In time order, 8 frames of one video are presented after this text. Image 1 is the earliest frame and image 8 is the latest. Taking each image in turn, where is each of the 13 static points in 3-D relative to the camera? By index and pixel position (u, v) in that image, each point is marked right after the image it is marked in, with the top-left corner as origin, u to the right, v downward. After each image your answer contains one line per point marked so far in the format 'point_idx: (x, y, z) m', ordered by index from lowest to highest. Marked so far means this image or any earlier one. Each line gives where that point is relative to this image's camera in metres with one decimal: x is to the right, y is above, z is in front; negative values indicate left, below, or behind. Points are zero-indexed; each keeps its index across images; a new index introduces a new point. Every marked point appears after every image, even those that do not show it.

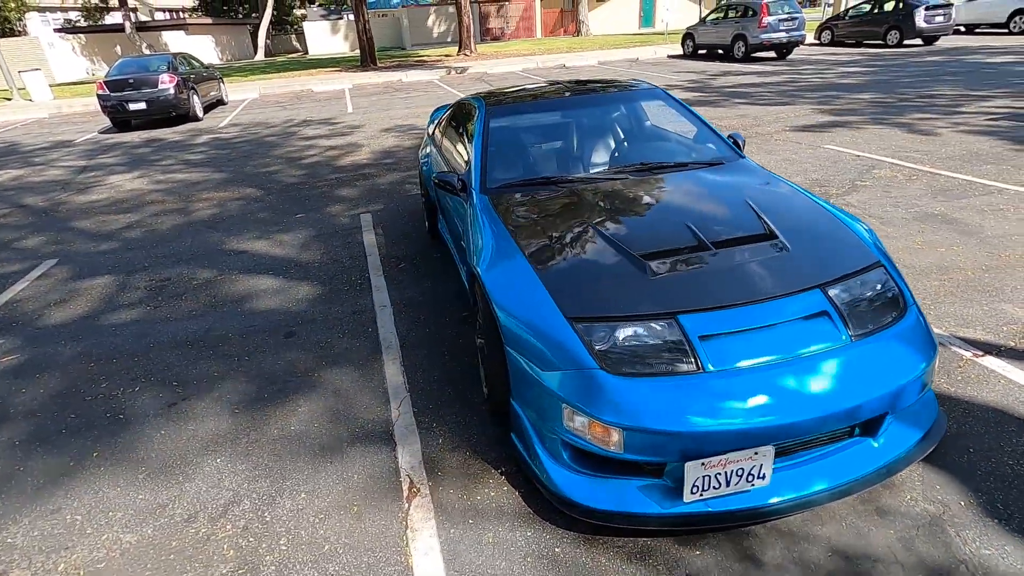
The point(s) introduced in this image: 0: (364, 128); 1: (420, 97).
0: (-3.1, +3.4, +11.3) m
1: (-2.7, +5.5, +15.6) m
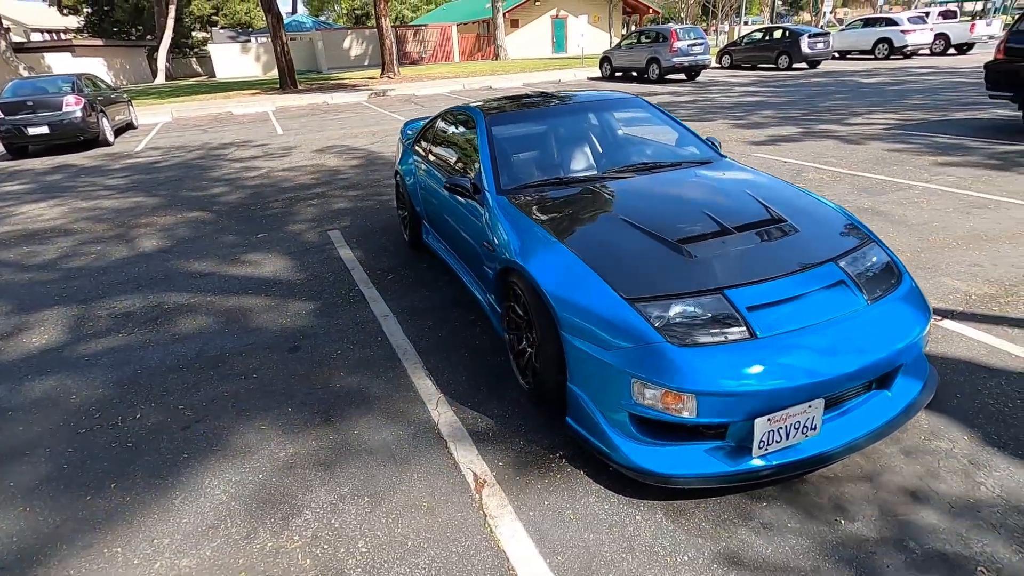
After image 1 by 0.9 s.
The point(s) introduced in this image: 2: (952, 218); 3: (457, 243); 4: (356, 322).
0: (-4.3, +2.9, +11.0) m
1: (-4.6, +4.8, +15.4) m
2: (+4.2, +0.7, +5.2) m
3: (-0.4, +0.3, +3.9) m
4: (-1.1, -0.3, +3.9) m
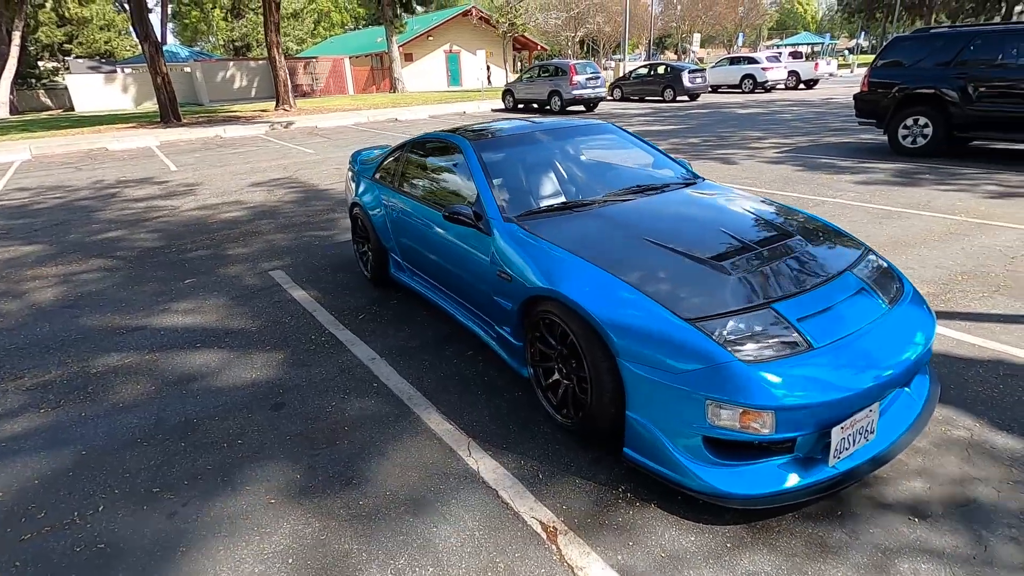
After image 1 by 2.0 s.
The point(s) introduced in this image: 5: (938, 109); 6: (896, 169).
0: (-5.7, +1.9, +10.1) m
1: (-7.0, +3.6, +14.4) m
2: (+3.9, +0.6, +5.8) m
3: (-0.4, +0.1, +3.7) m
4: (-1.1, -0.5, +3.6) m
5: (+7.3, +3.0, +9.1) m
6: (+6.1, +1.9, +8.5) m
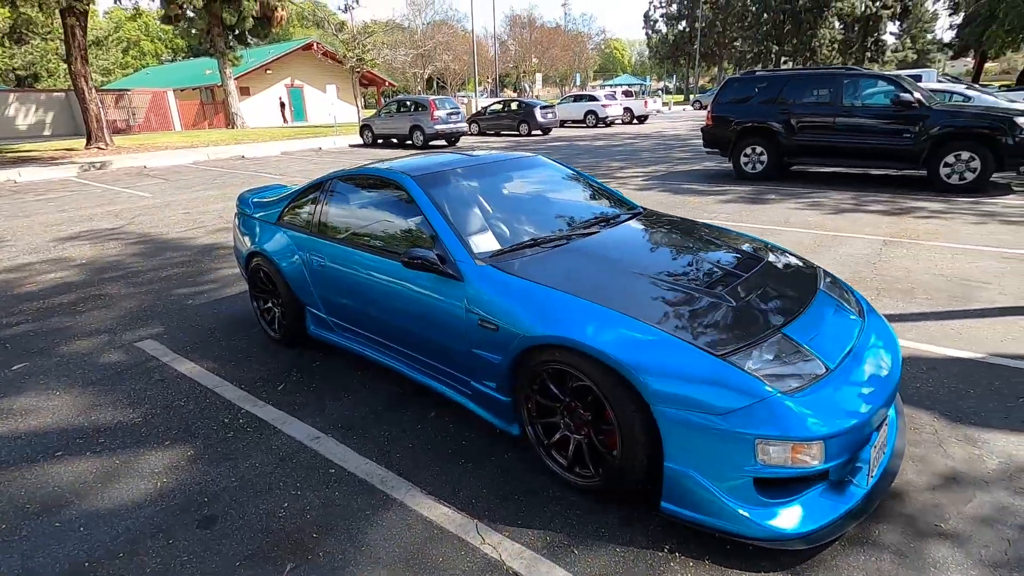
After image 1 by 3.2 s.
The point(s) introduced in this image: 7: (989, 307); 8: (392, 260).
0: (-7.6, +0.7, +8.1) m
1: (-10.0, +2.0, +12.1) m
2: (+2.9, +0.5, +6.4) m
3: (-0.7, -0.2, +3.3) m
4: (-1.2, -0.9, +2.9) m
5: (+5.2, +2.9, +10.6) m
6: (+4.2, +1.7, +9.7) m
7: (+3.9, -0.2, +4.4) m
8: (-0.7, +0.2, +3.3) m
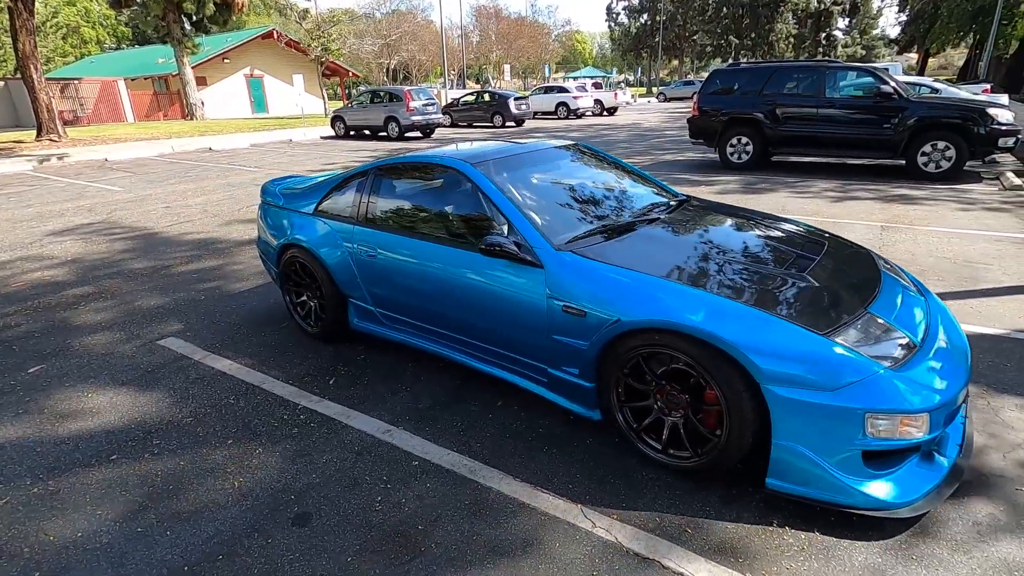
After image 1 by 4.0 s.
0: (-7.5, +0.7, +7.6) m
1: (-10.2, +2.0, +11.4) m
2: (+3.0, +0.7, +6.6) m
3: (-0.3, -0.2, +3.2) m
4: (-0.8, -0.9, +2.8) m
5: (+5.0, +3.2, +10.9) m
6: (+4.1, +2.0, +9.9) m
7: (+4.2, 0.0, +4.7) m
8: (-0.3, +0.2, +3.2) m
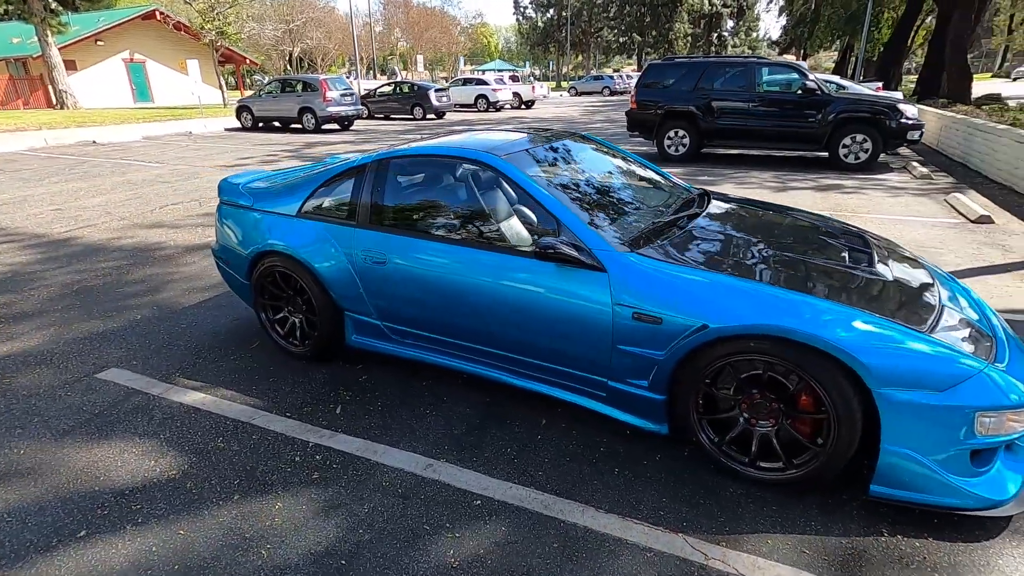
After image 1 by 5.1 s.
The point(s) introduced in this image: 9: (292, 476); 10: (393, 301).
0: (-7.9, +0.4, +6.1) m
1: (-11.2, +1.6, +9.3) m
2: (+2.6, +0.8, +6.7) m
3: (-0.1, -0.2, +2.9) m
4: (-0.5, -0.9, +2.4) m
5: (+3.8, +3.4, +11.2) m
6: (+3.1, +2.2, +10.2) m
7: (+4.1, +0.2, +5.0) m
8: (-0.1, +0.2, +2.8) m
9: (-1.1, -0.9, +2.6) m
10: (-0.7, -0.1, +3.2) m
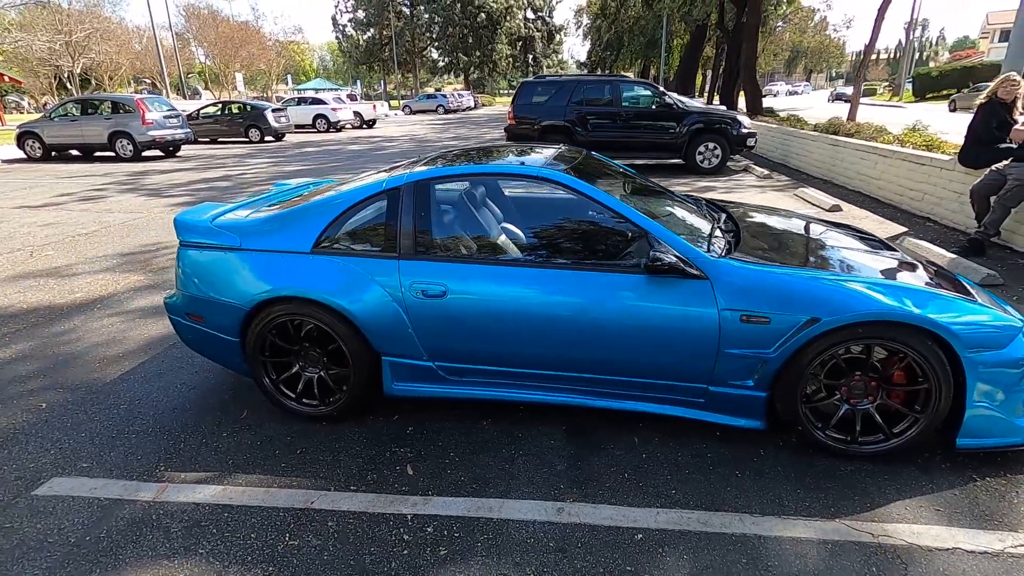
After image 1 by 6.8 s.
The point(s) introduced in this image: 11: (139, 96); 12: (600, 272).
0: (-8.1, -0.7, +3.6) m
1: (-12.3, 0.0, +5.7) m
2: (+1.8, +0.8, +7.2) m
3: (+0.4, -0.3, +2.7) m
4: (+0.2, -1.0, +2.2) m
5: (+1.3, +3.3, +11.9) m
6: (+1.1, +2.1, +10.7) m
7: (+3.7, +0.4, +6.0) m
8: (+0.3, +0.1, +2.7) m
9: (-0.4, -1.1, +2.1) m
10: (-0.3, -0.3, +2.8) m
11: (-11.6, +6.0, +16.7) m
12: (+0.4, +0.1, +2.7) m
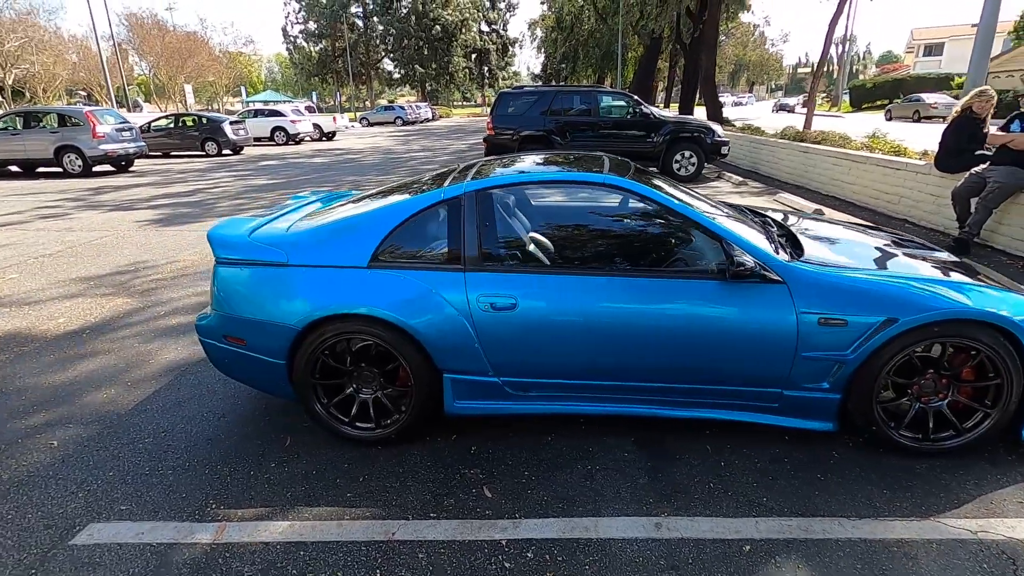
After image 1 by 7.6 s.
0: (-7.7, -1.0, +2.9) m
1: (-12.1, -0.5, +4.7) m
2: (+1.7, +0.7, +7.3) m
3: (+0.7, -0.3, +2.7) m
4: (+0.6, -1.1, +2.1) m
5: (+0.8, +3.1, +12.0) m
6: (+0.8, +1.9, +10.7) m
7: (+3.8, +0.4, +6.2) m
8: (+0.7, +0.1, +2.7) m
9: (0.0, -1.1, +2.0) m
10: (0.0, -0.3, +2.7) m
11: (-12.5, +5.3, +15.8) m
12: (+0.8, 0.0, +2.6) m
